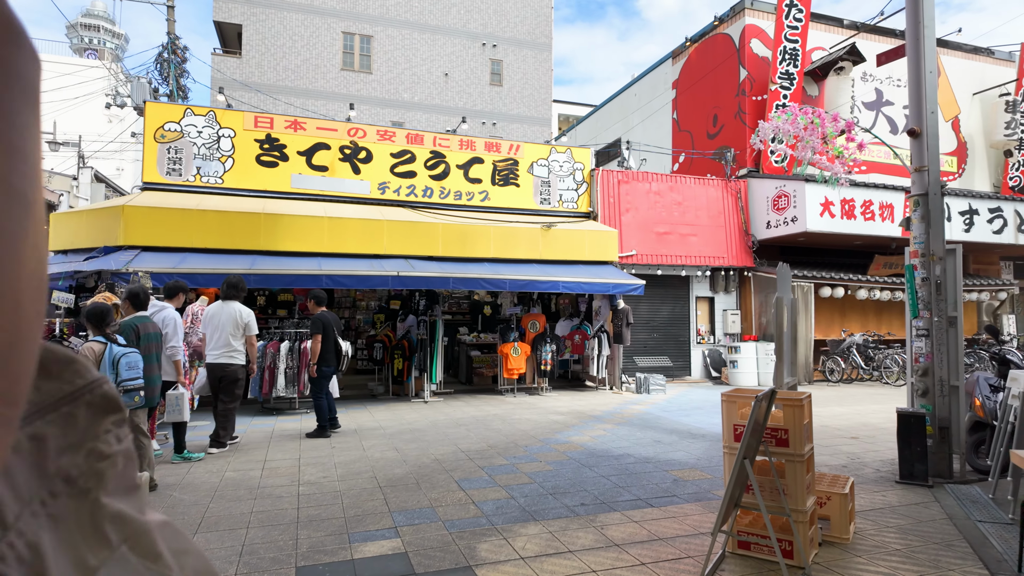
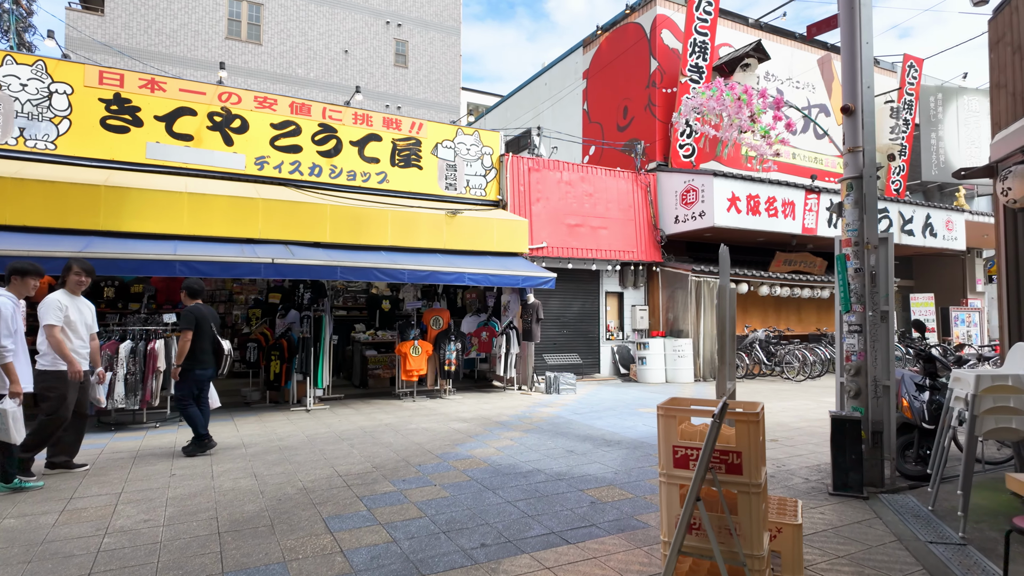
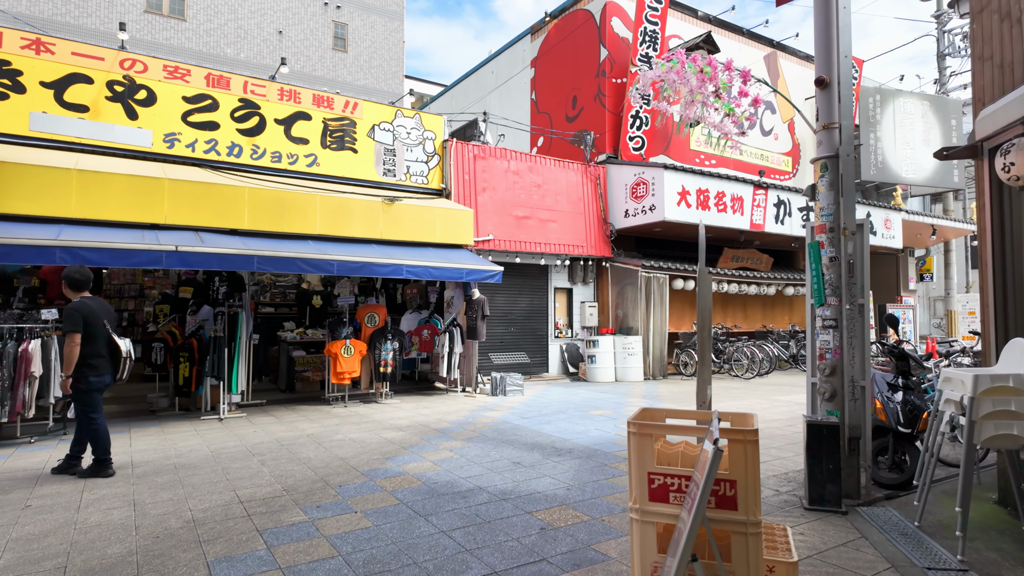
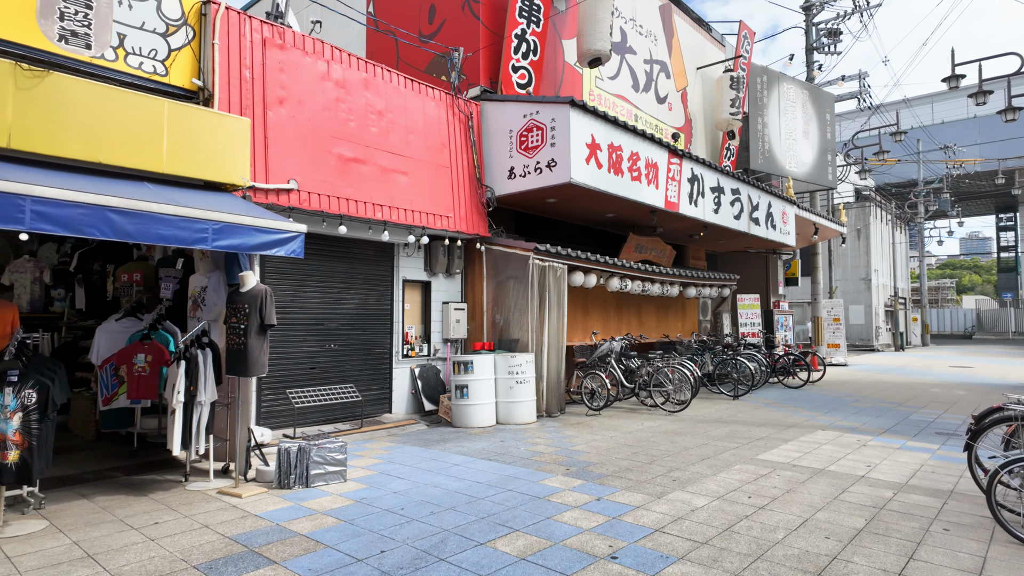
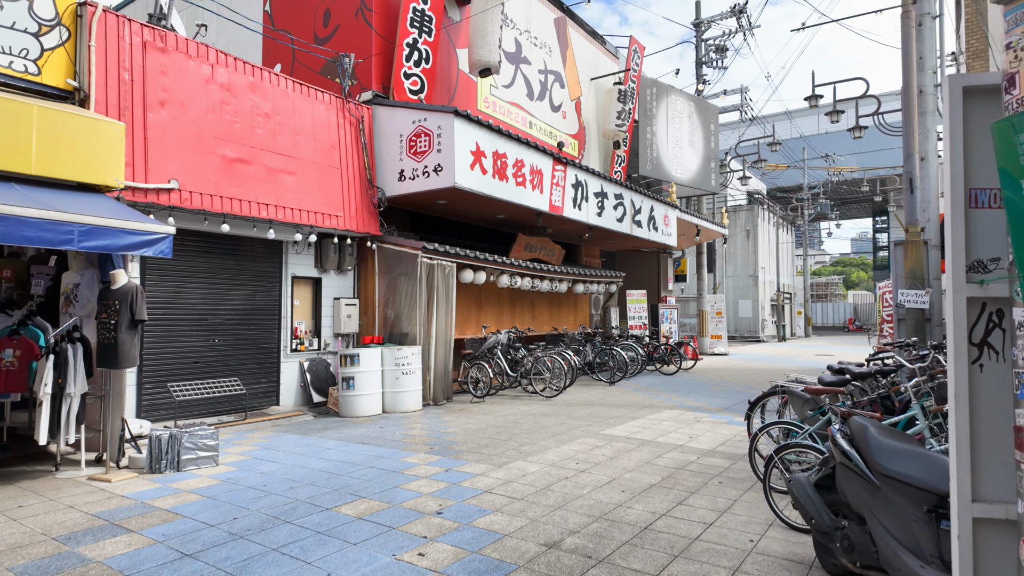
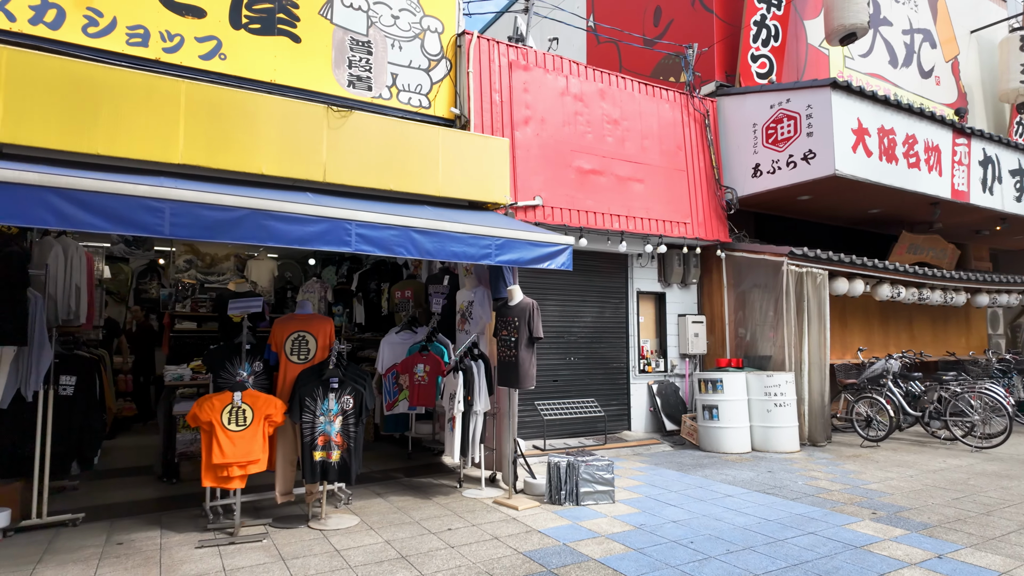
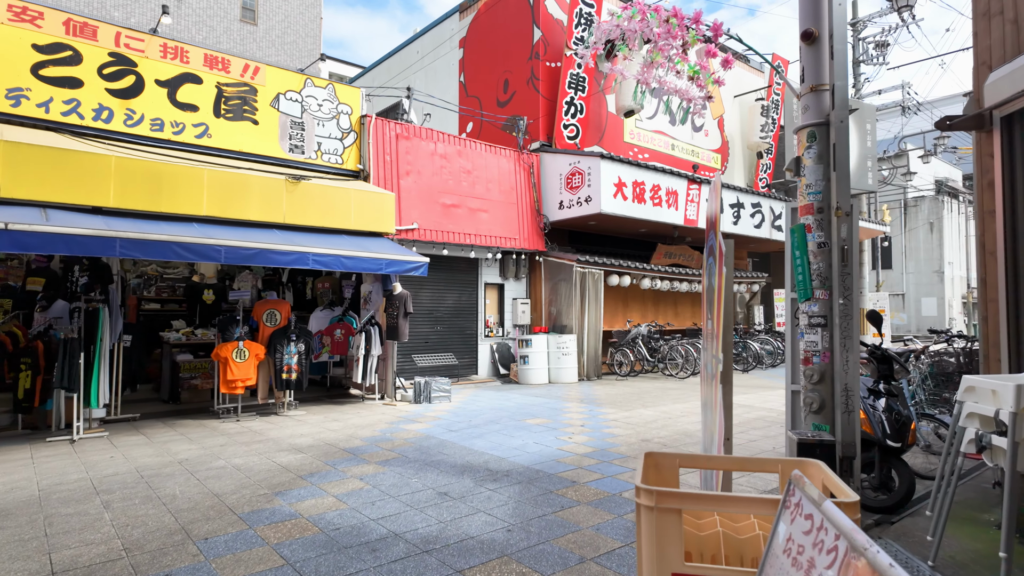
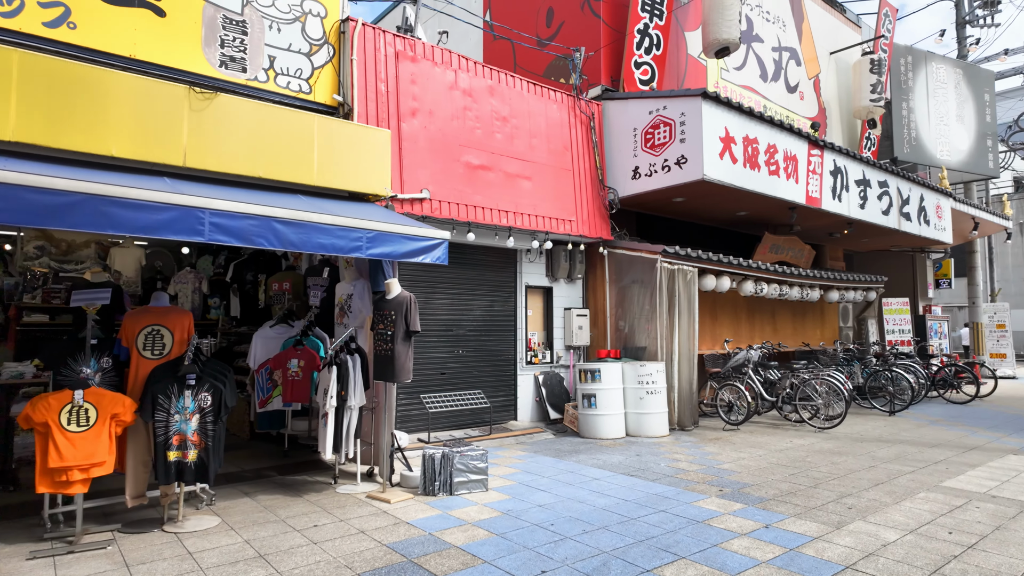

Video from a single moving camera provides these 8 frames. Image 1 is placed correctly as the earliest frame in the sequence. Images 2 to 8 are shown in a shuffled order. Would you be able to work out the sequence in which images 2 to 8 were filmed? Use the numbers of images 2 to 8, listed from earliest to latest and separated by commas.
2, 3, 7, 5, 4, 8, 6
